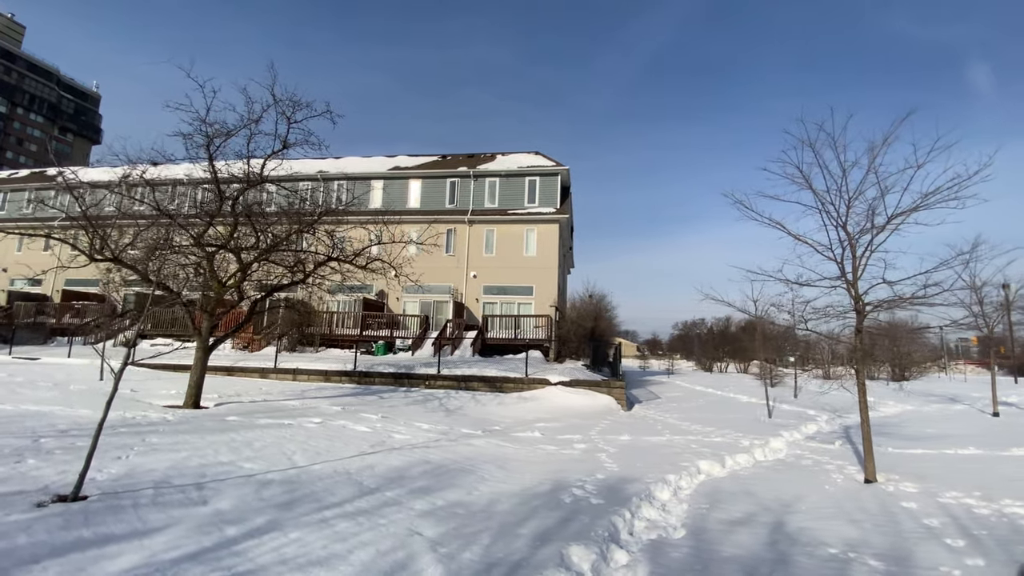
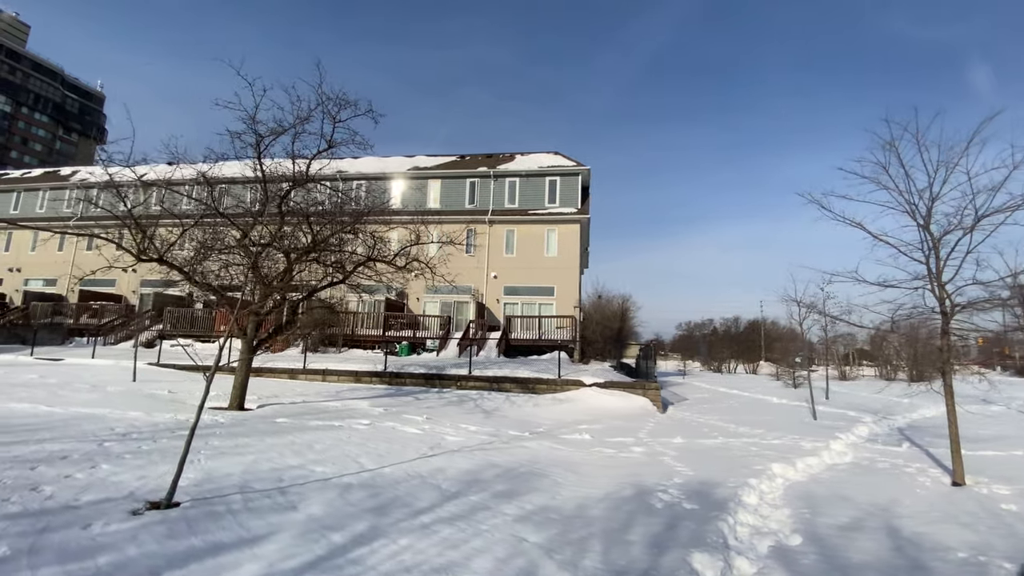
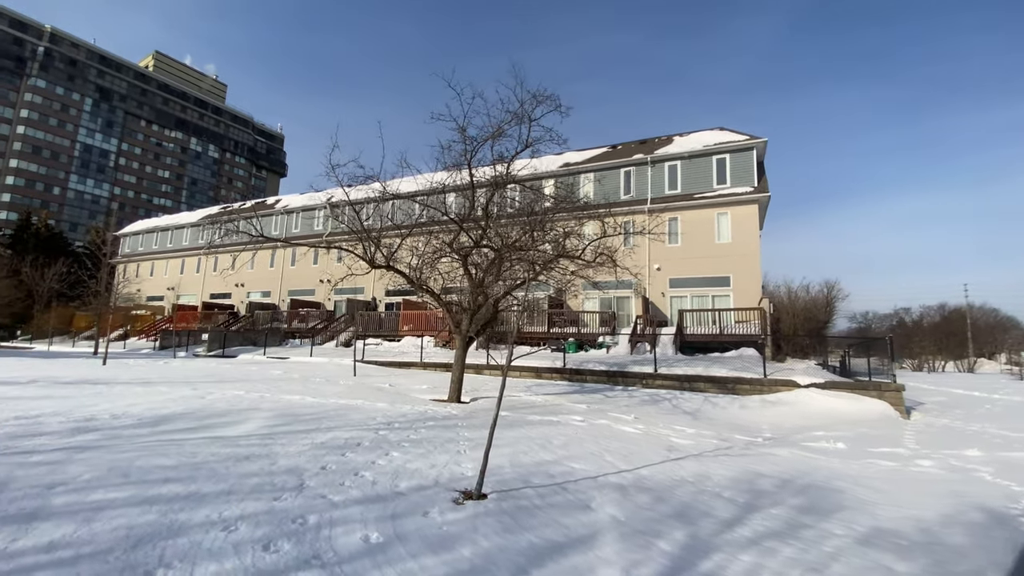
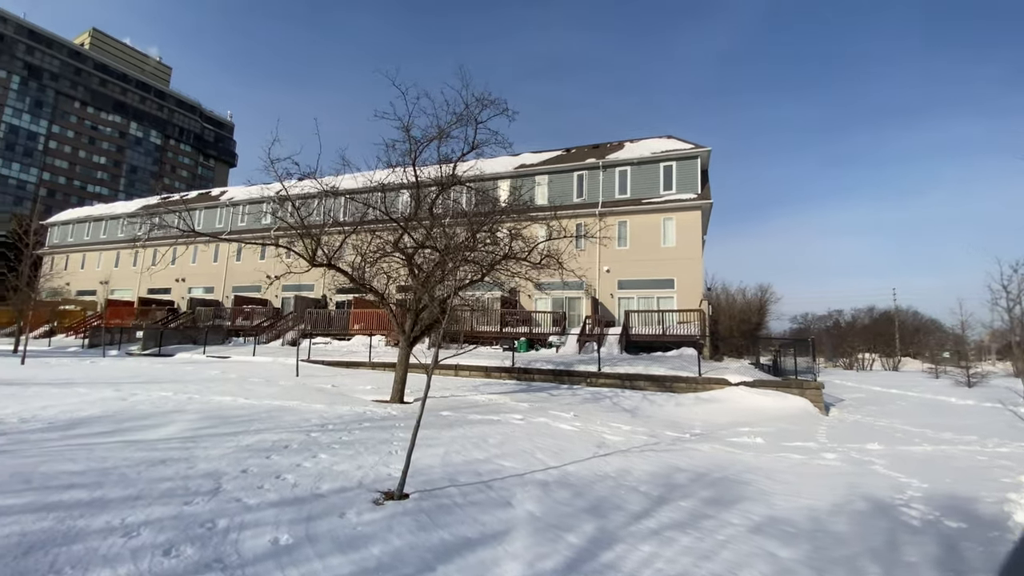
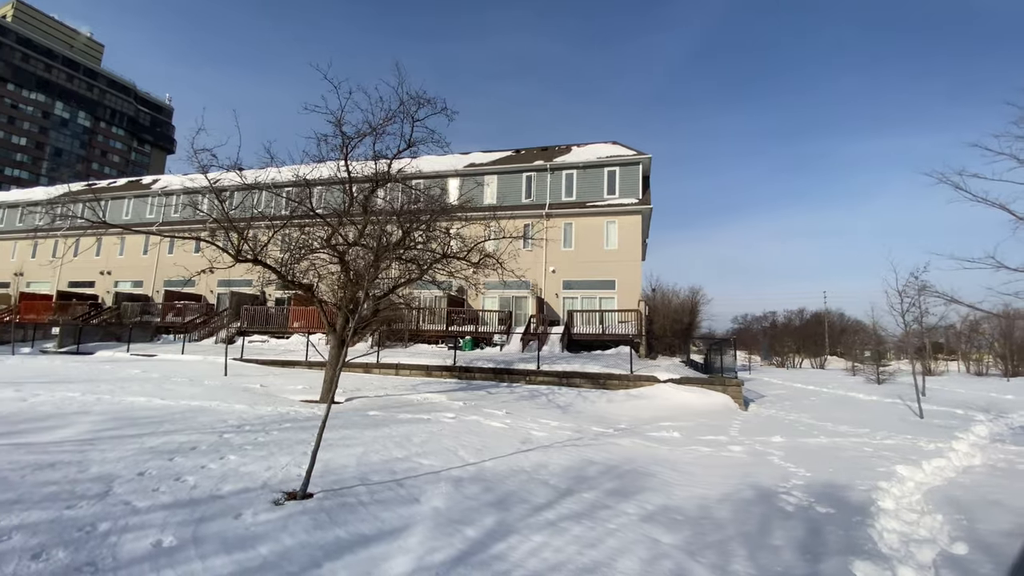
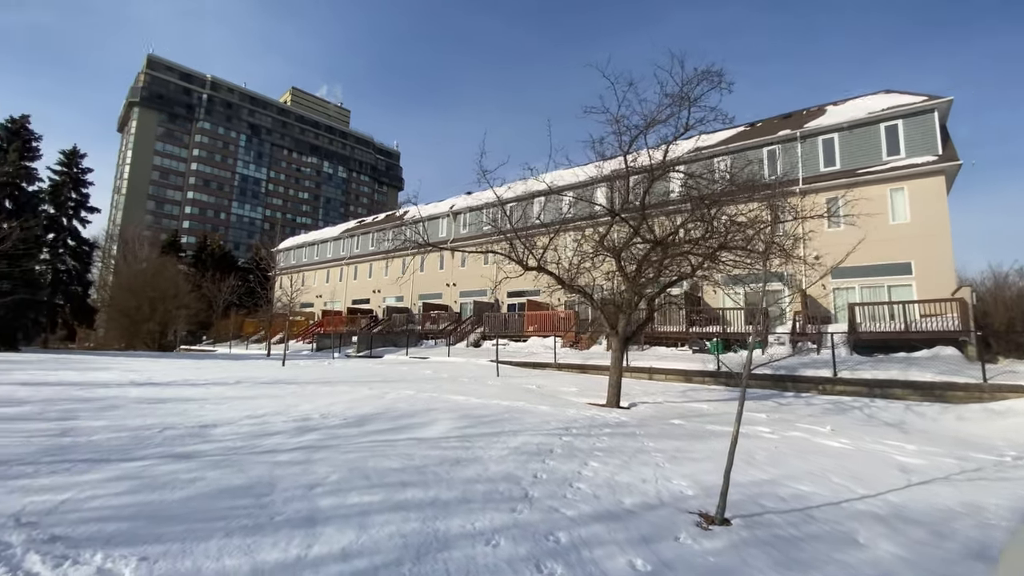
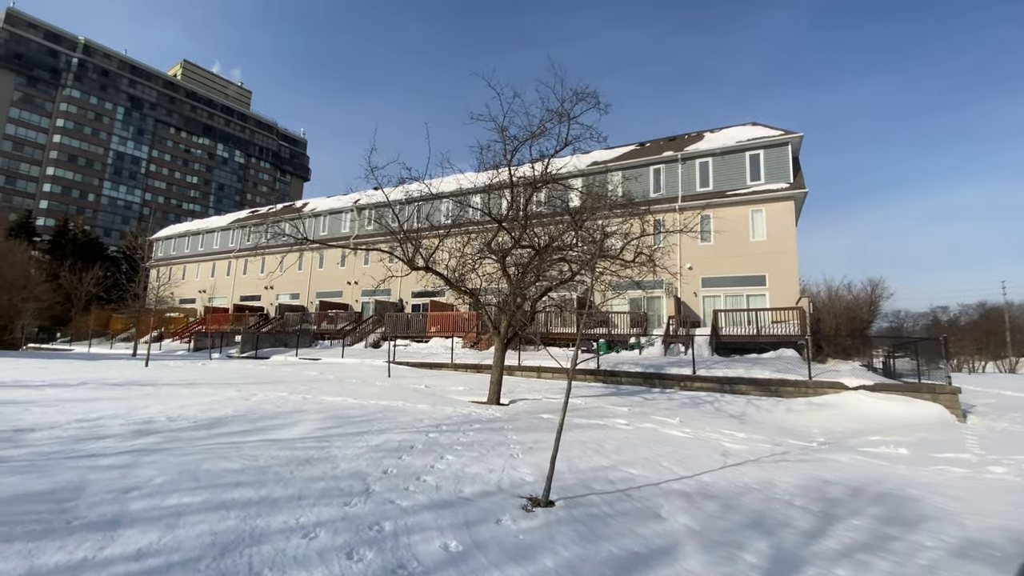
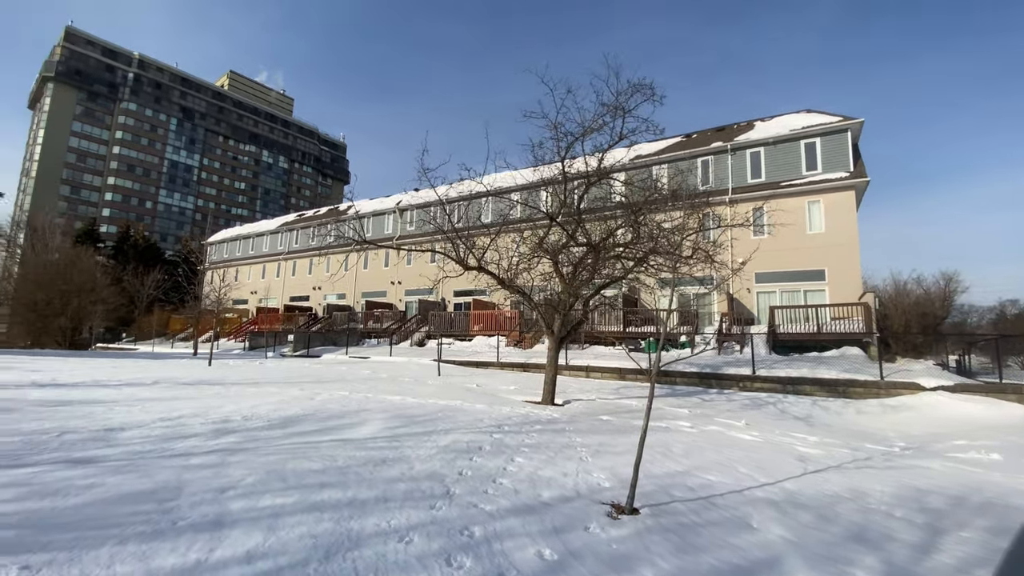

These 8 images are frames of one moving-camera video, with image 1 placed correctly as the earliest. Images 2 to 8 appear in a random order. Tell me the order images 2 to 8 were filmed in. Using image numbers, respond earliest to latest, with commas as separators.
2, 5, 4, 3, 7, 8, 6
